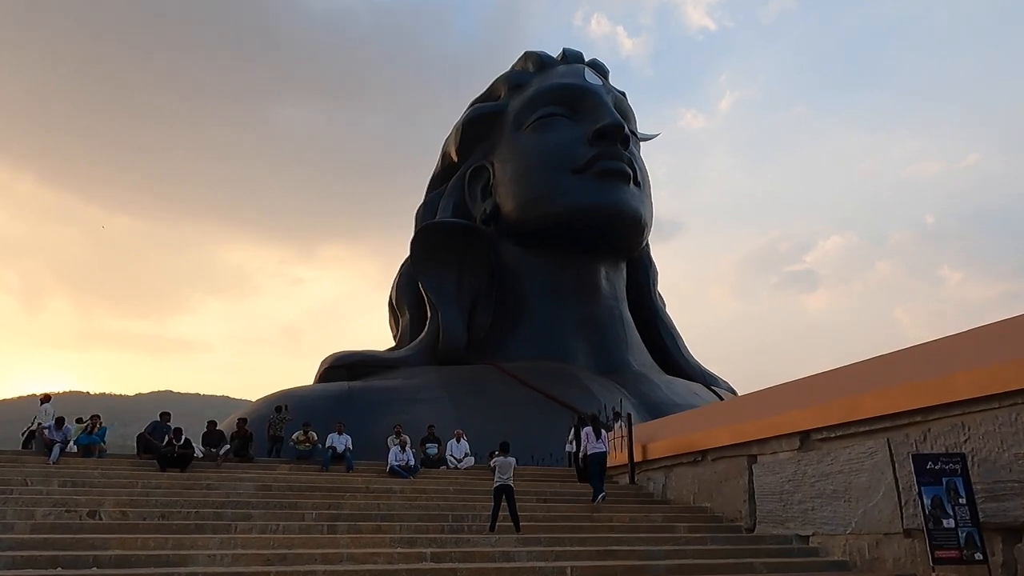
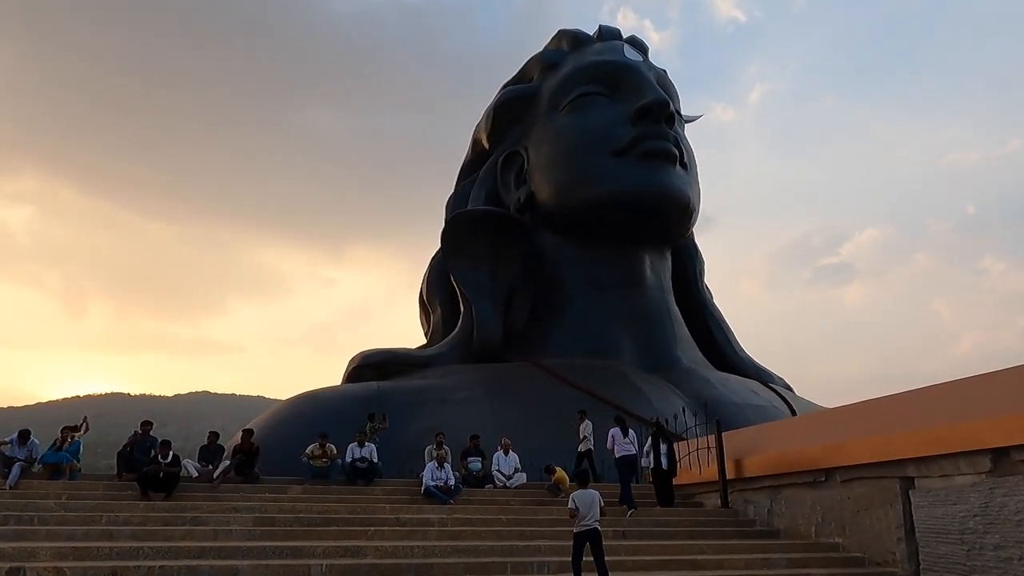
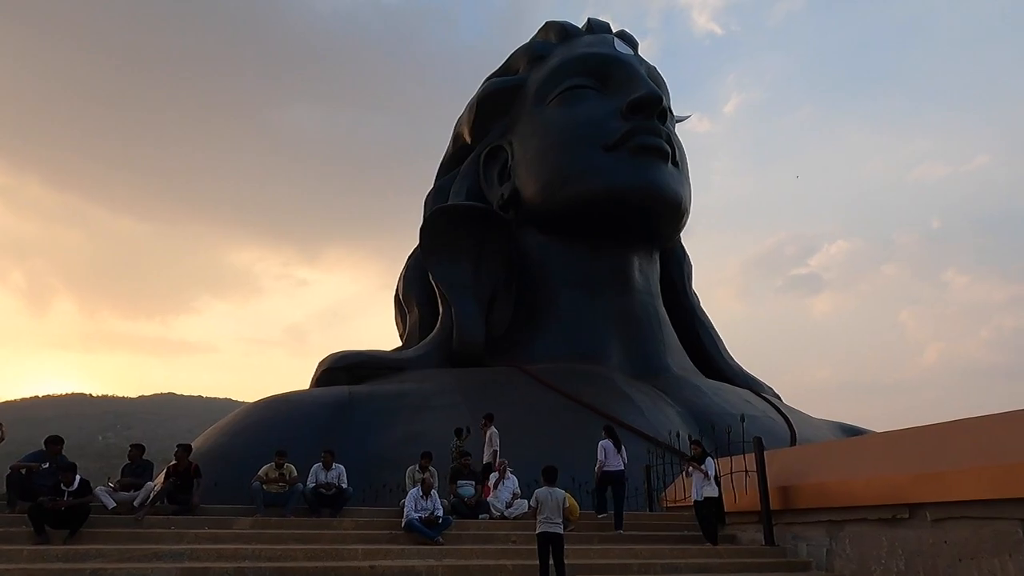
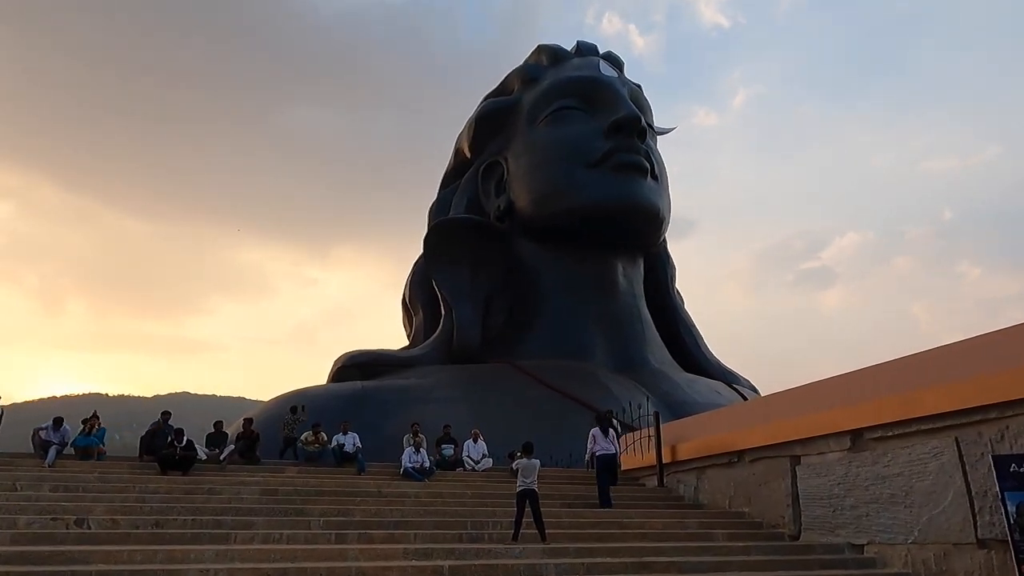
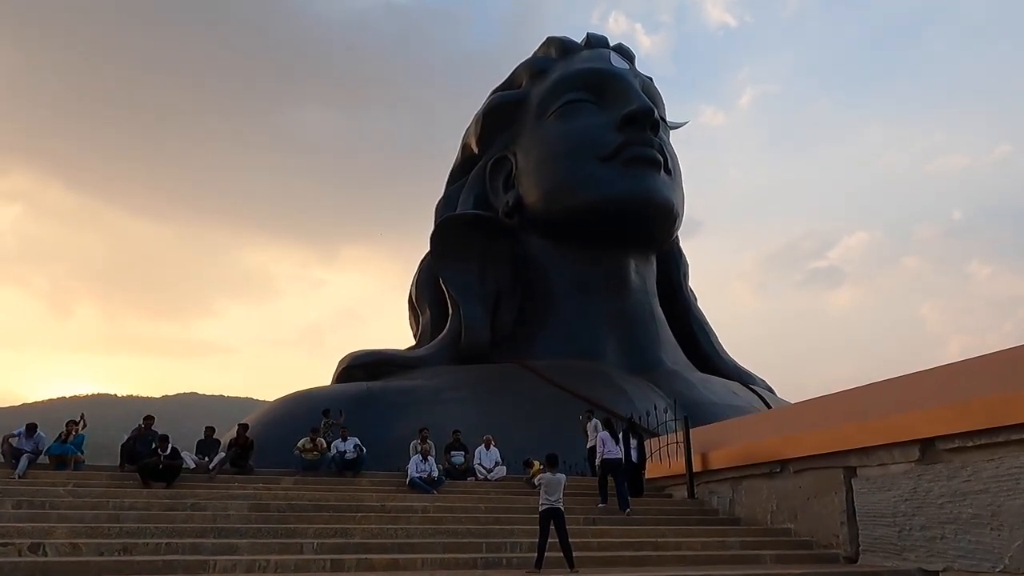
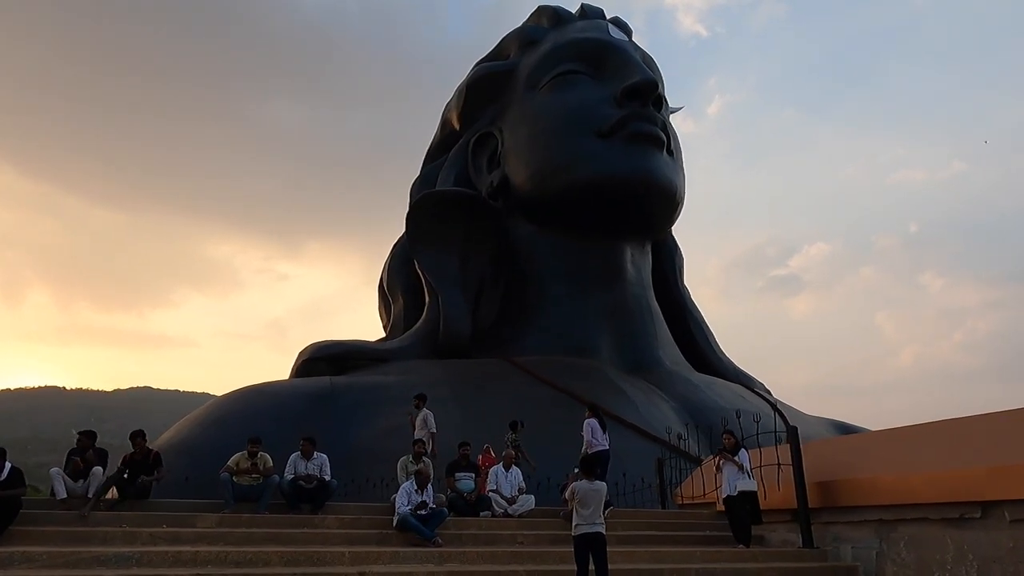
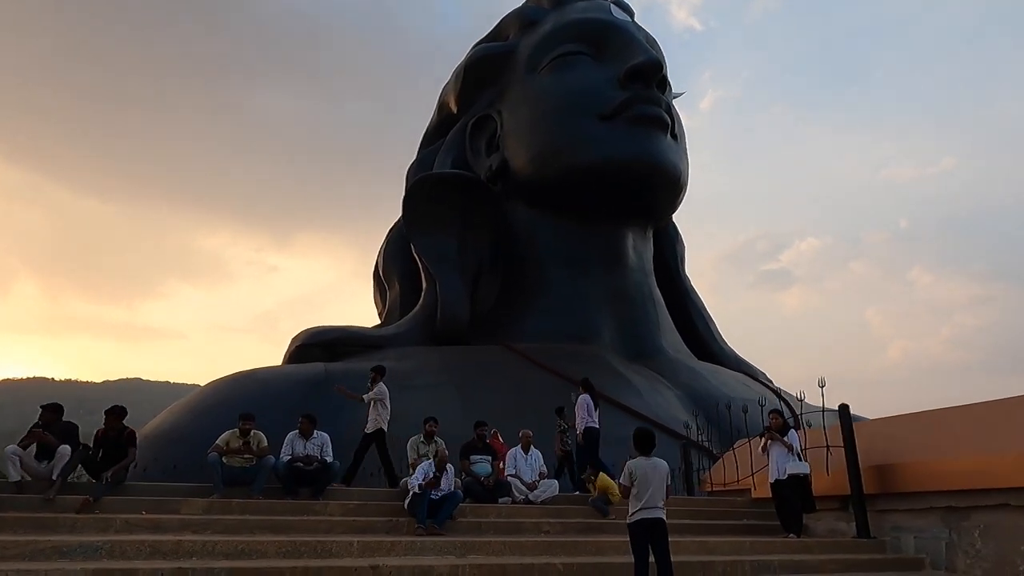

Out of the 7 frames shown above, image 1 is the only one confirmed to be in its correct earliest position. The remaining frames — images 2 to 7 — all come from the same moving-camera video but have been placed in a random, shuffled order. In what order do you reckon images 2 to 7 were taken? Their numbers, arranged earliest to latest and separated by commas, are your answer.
4, 5, 2, 3, 6, 7
